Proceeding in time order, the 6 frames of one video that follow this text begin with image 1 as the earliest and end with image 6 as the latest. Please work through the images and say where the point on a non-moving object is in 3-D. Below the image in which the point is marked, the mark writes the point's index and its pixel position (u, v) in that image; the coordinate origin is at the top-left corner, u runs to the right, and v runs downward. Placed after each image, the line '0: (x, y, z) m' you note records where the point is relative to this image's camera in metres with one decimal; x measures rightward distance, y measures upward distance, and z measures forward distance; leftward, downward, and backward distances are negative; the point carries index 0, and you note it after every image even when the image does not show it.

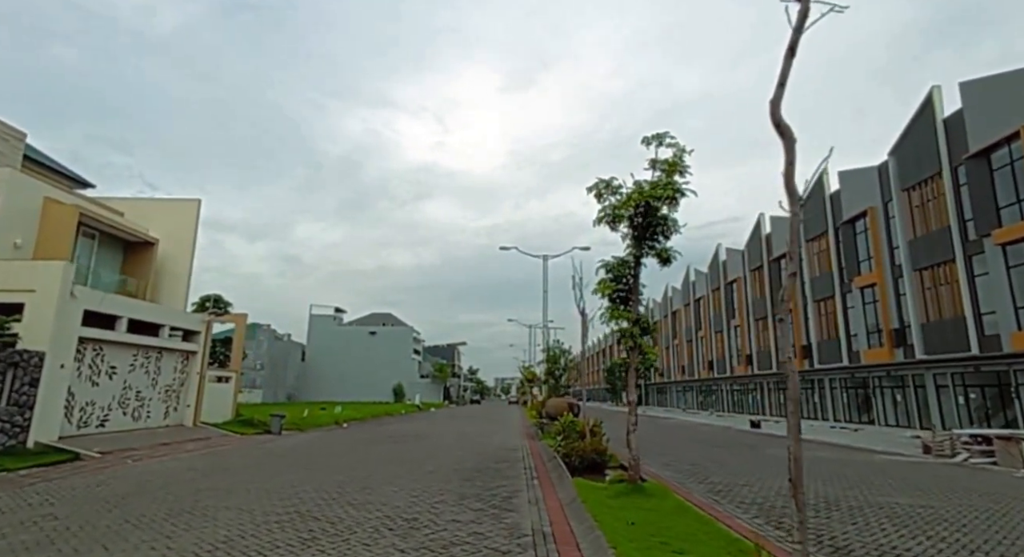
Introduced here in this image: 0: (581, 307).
0: (+2.0, -0.8, +15.7) m
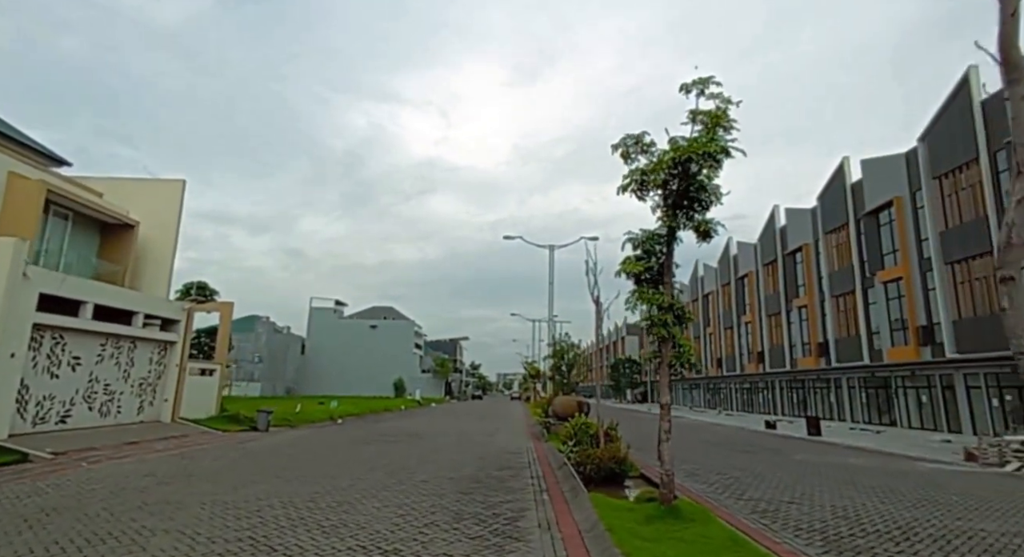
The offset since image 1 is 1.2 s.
0: (+2.2, -0.4, +14.1) m
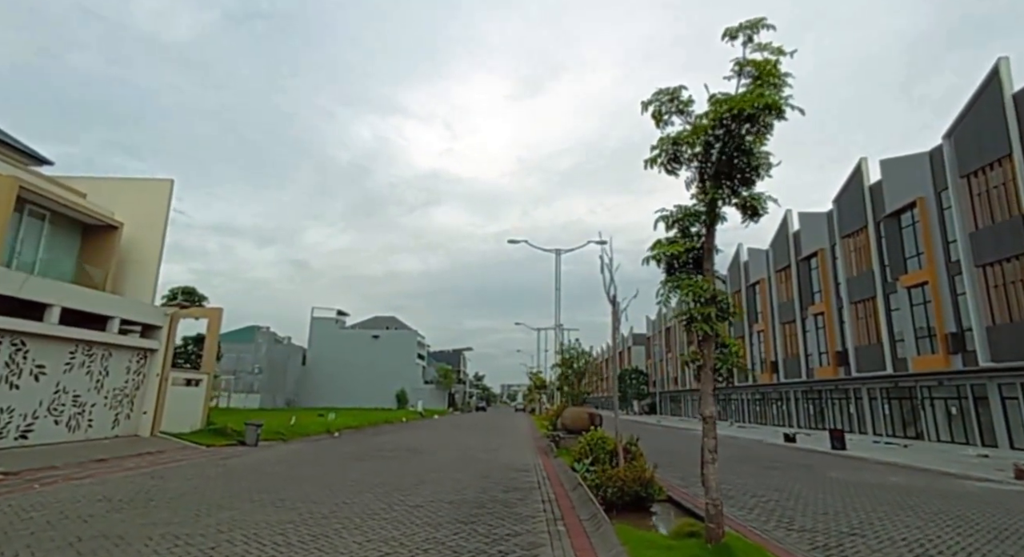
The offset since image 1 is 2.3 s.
0: (+2.3, -0.4, +12.6) m
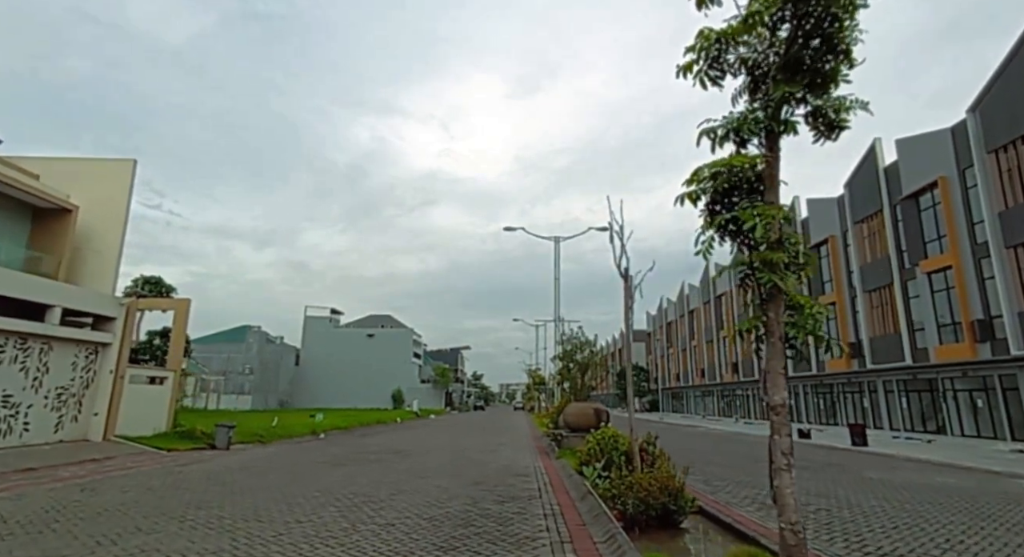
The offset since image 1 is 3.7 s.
0: (+2.2, +0.2, +10.7) m
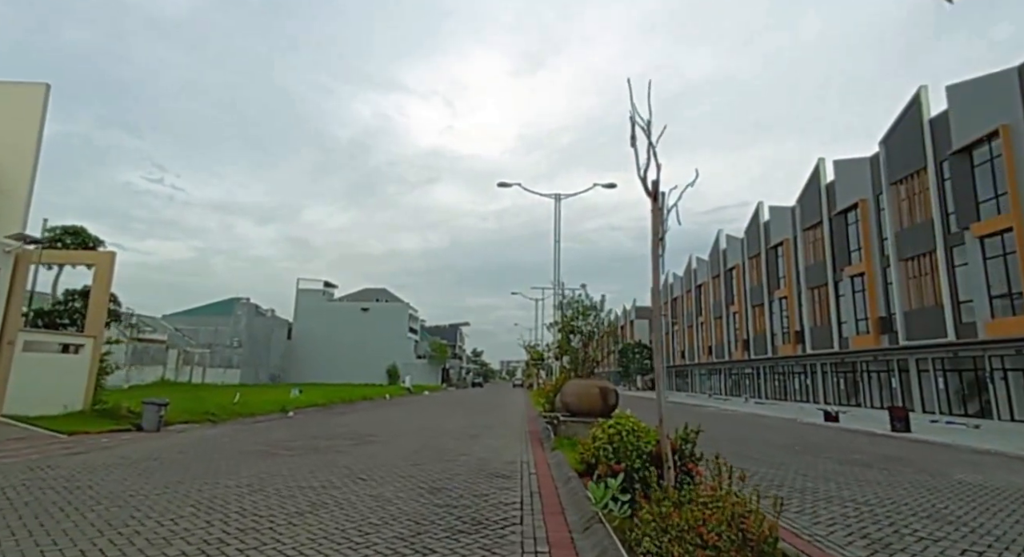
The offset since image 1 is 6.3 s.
0: (+1.9, +1.3, +7.2) m
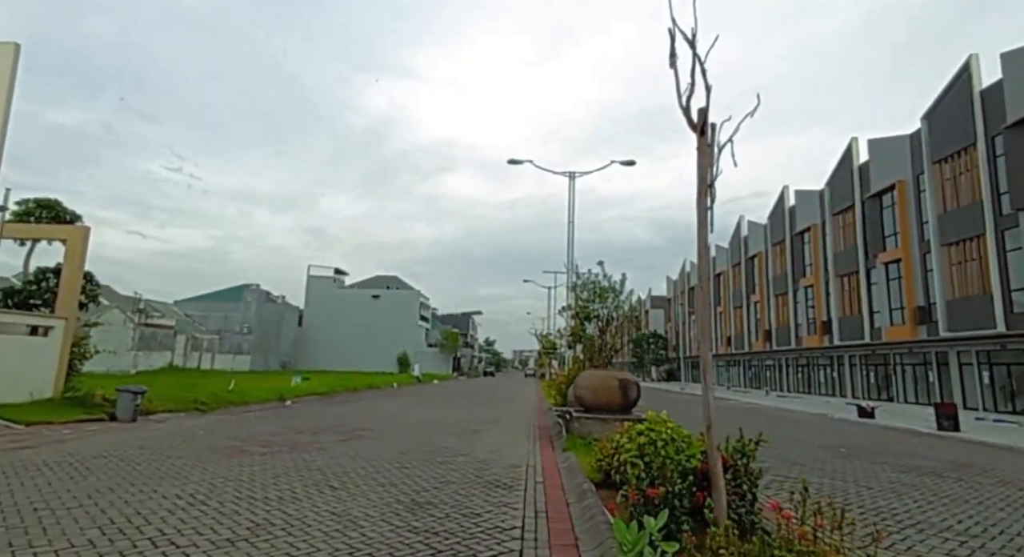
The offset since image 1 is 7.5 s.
0: (+1.9, +1.7, +5.4) m
